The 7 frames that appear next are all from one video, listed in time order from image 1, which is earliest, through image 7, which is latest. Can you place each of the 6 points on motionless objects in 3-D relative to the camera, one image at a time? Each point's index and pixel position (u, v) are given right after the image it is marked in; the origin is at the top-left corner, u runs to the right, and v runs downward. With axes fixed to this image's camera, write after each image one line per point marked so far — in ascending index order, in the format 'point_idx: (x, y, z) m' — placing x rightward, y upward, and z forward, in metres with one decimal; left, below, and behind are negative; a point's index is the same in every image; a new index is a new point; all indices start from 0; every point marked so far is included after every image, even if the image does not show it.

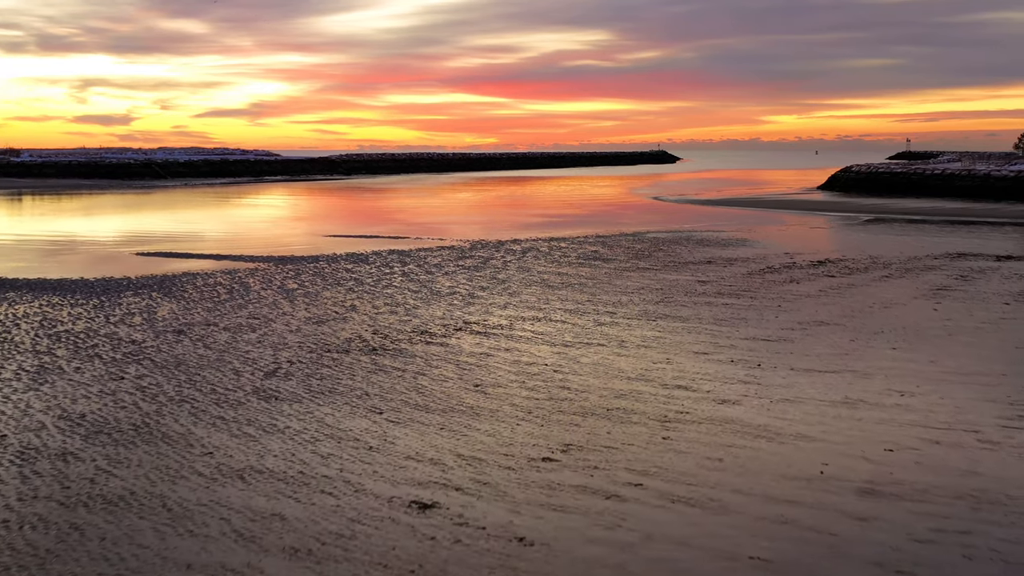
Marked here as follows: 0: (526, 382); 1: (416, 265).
0: (+0.1, -0.9, +7.3) m
1: (-1.9, +0.5, +15.2) m
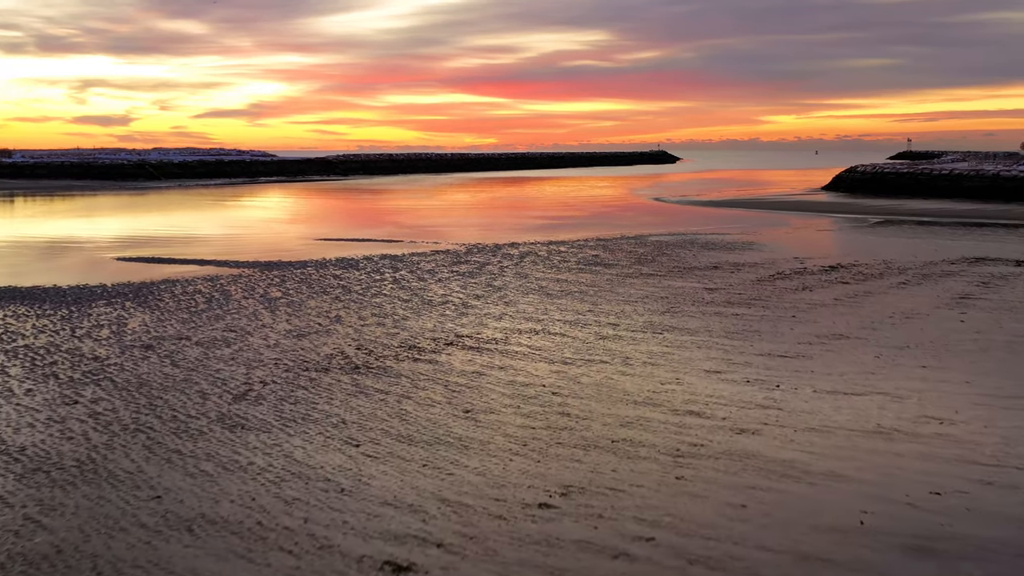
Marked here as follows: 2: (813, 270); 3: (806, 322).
0: (+0.1, -1.0, +6.6) m
1: (-2.0, +0.3, +14.5) m
2: (+5.5, +0.3, +14.0) m
3: (+3.7, -0.4, +9.8) m
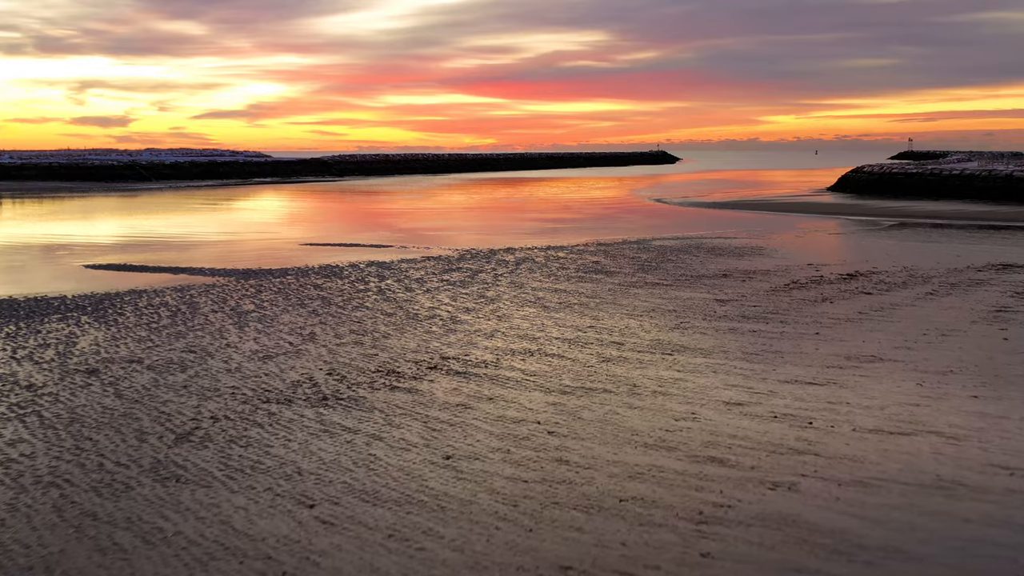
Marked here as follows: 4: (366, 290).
0: (0.0, -1.2, +5.6) m
1: (-2.0, +0.2, +13.5) m
2: (+5.4, +0.2, +13.0) m
3: (+3.6, -0.6, +8.8) m
4: (-2.4, 0.0, +12.4) m
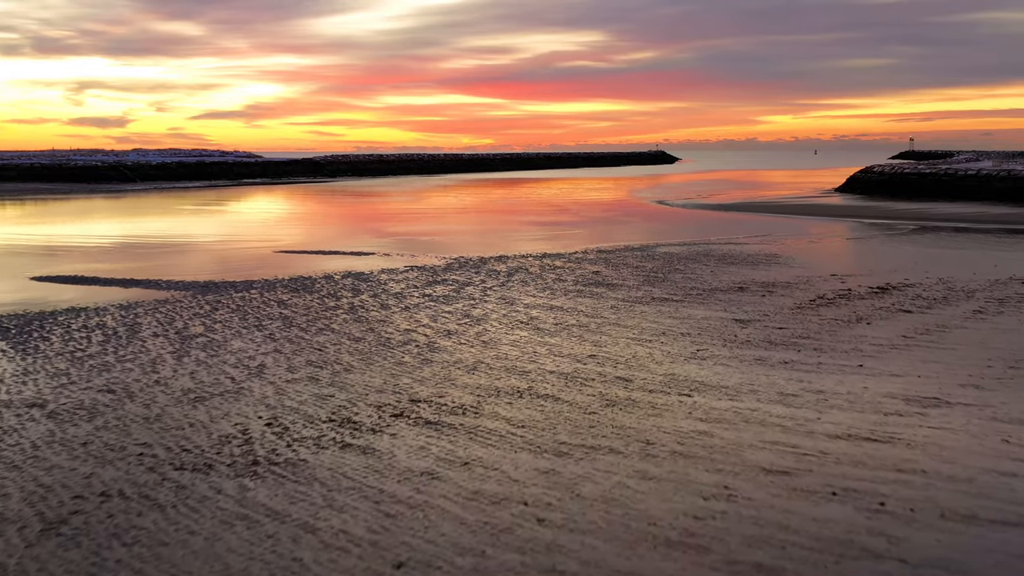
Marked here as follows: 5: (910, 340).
0: (-0.1, -1.4, +4.1) m
1: (-2.2, -0.1, +12.0) m
2: (+5.2, -0.1, +11.6) m
3: (+3.5, -0.8, +7.3) m
4: (-2.5, -0.3, +11.0) m
5: (+4.5, -0.6, +8.7) m
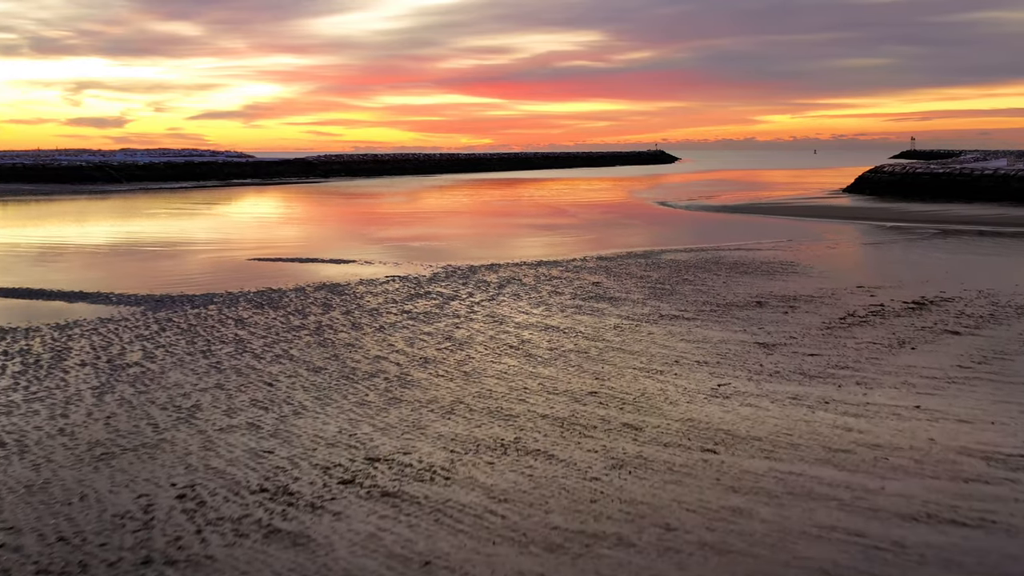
0: (-0.3, -1.6, +2.7) m
1: (-2.3, -0.3, +10.7) m
2: (+5.1, -0.3, +10.3) m
3: (+3.4, -1.0, +6.0) m
4: (-2.7, -0.5, +9.6) m
5: (+4.3, -0.8, +7.3) m
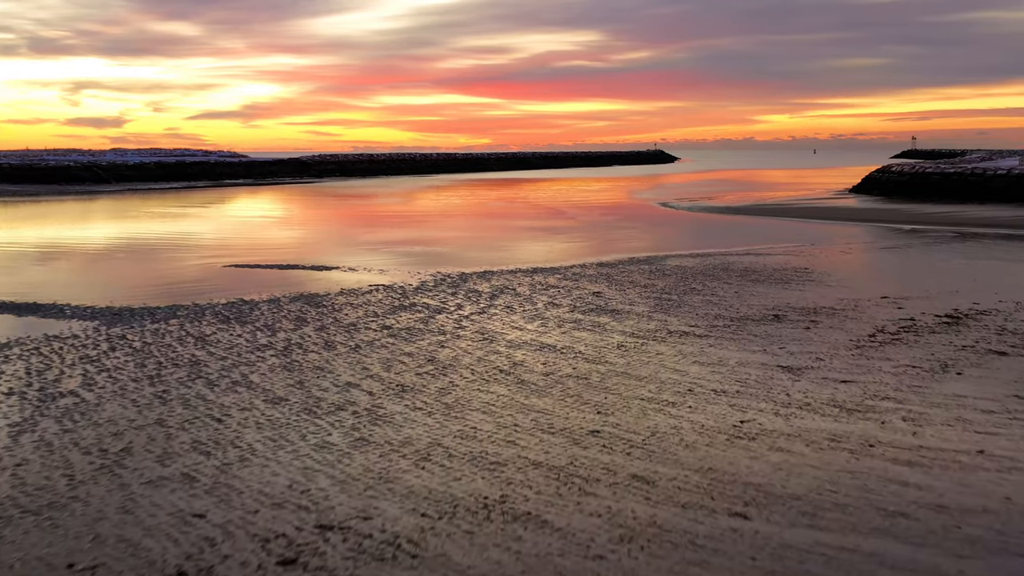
0: (-0.3, -1.8, +1.7) m
1: (-2.4, -0.5, +9.6) m
2: (+5.0, -0.4, +9.3) m
3: (+3.3, -1.2, +5.0) m
4: (-2.7, -0.6, +8.6) m
5: (+4.3, -1.0, +6.3) m
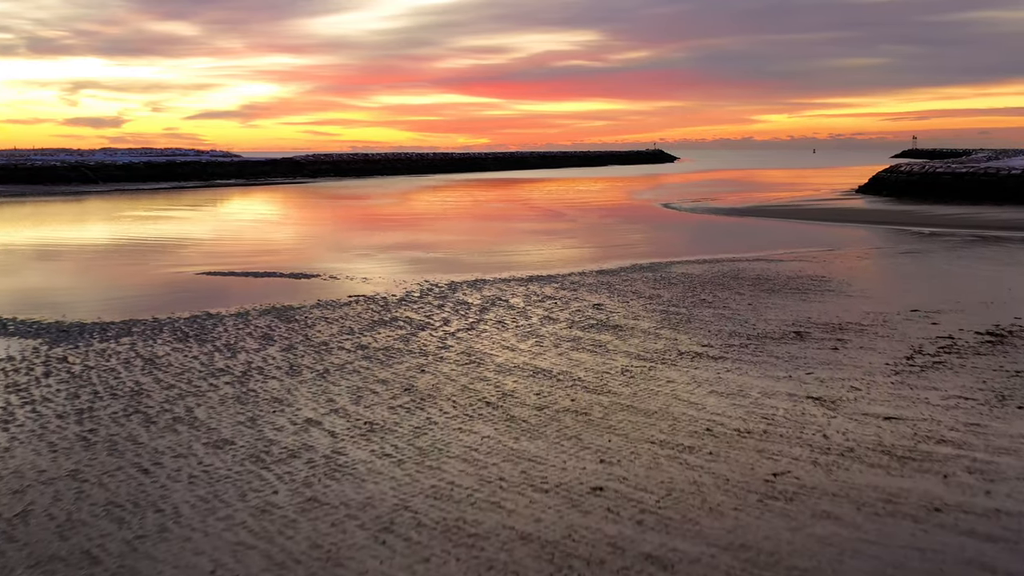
0: (-0.4, -2.0, +0.7) m
1: (-2.5, -0.6, +8.6) m
2: (+4.9, -0.6, +8.2) m
3: (+3.2, -1.4, +3.9) m
4: (-2.8, -0.8, +7.6) m
5: (+4.2, -1.1, +5.3) m
